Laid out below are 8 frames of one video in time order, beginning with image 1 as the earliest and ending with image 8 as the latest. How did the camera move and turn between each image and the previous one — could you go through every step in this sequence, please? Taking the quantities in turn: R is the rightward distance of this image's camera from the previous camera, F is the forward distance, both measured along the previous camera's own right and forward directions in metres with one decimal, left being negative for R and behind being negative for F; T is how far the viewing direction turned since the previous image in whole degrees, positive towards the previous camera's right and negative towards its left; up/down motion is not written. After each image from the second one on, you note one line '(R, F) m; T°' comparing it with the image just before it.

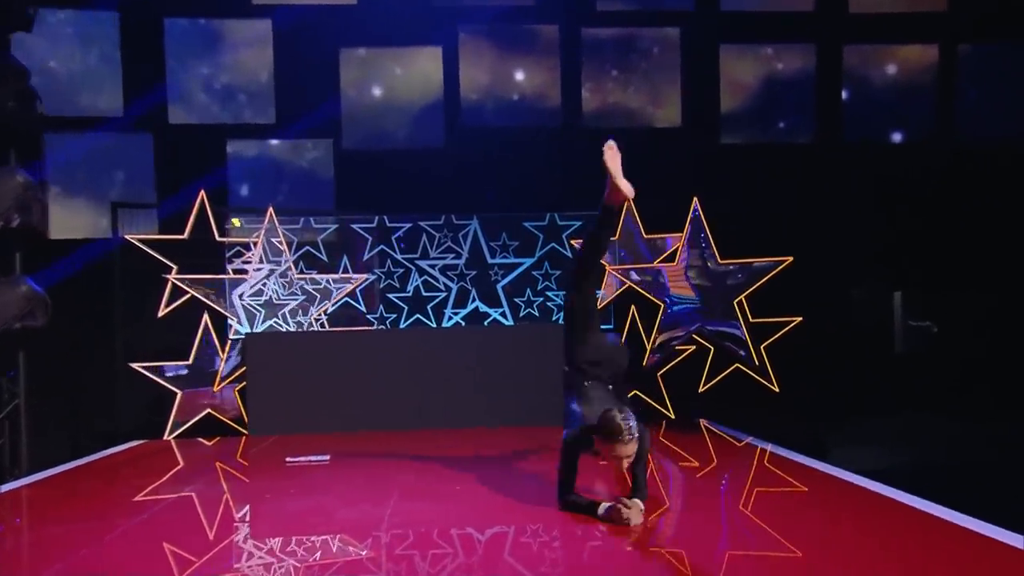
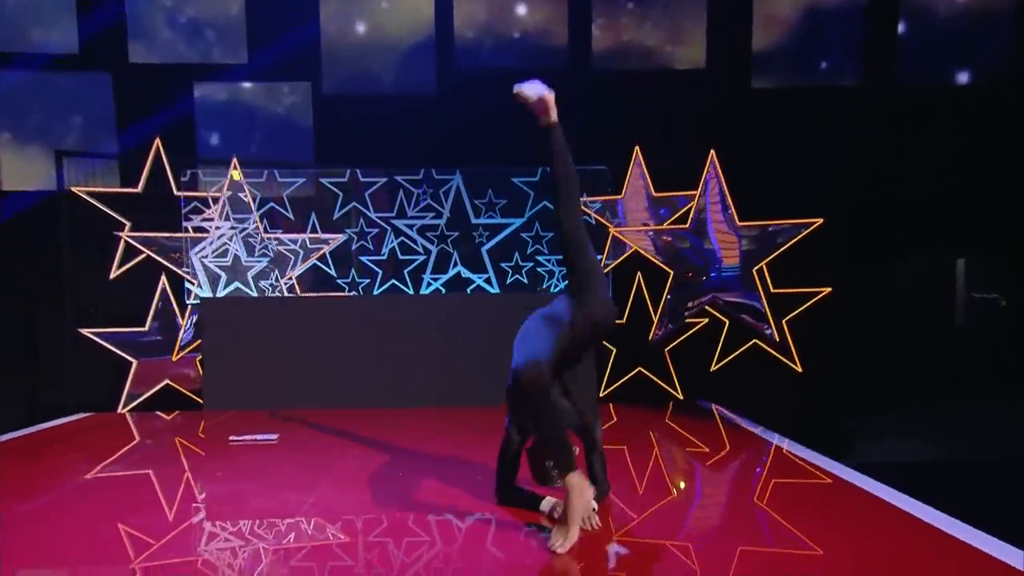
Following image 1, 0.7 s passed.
(+0.2, +0.5) m; -2°
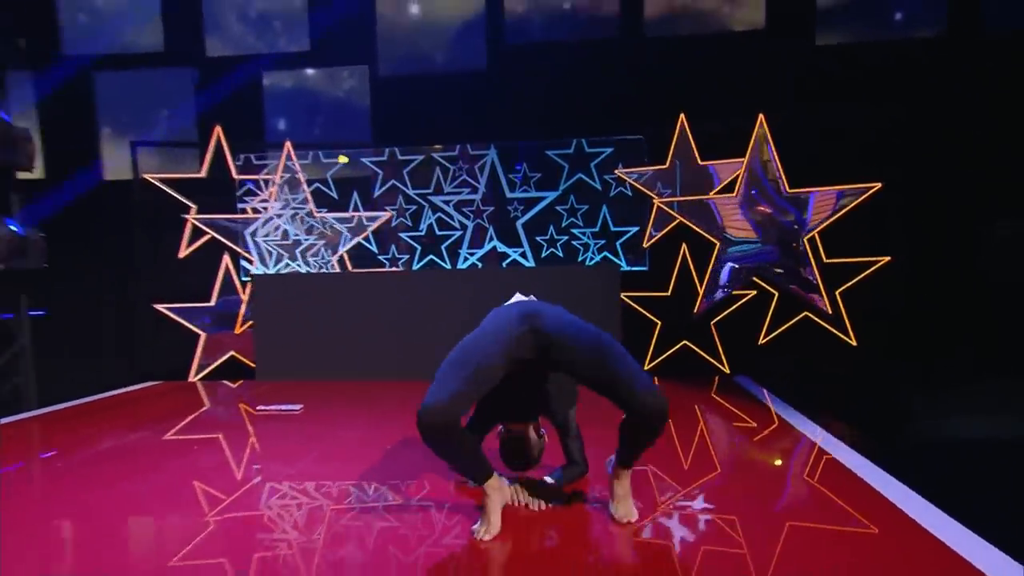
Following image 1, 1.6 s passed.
(+0.3, 0.0) m; -8°
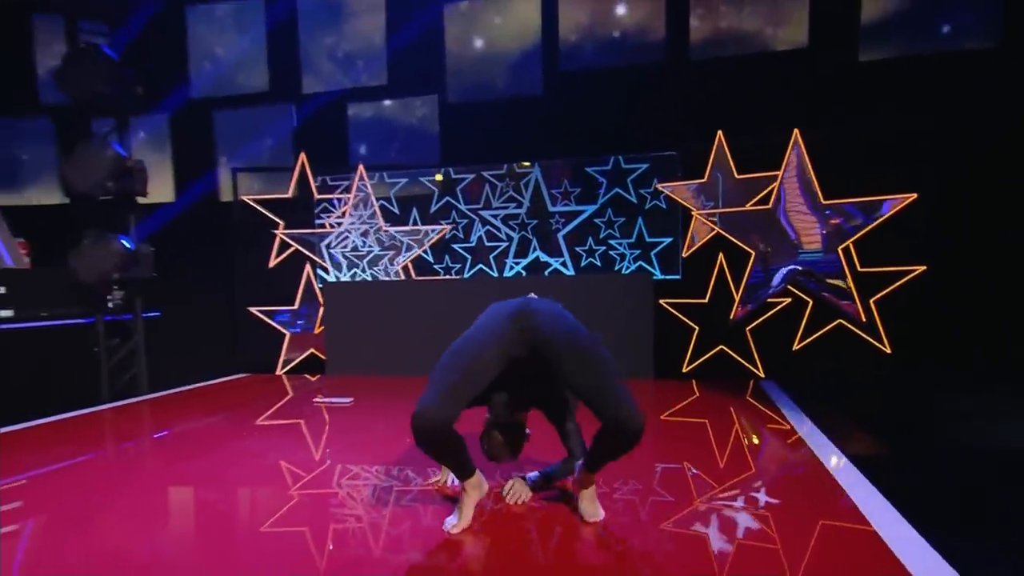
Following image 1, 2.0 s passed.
(+0.3, -0.4) m; -8°
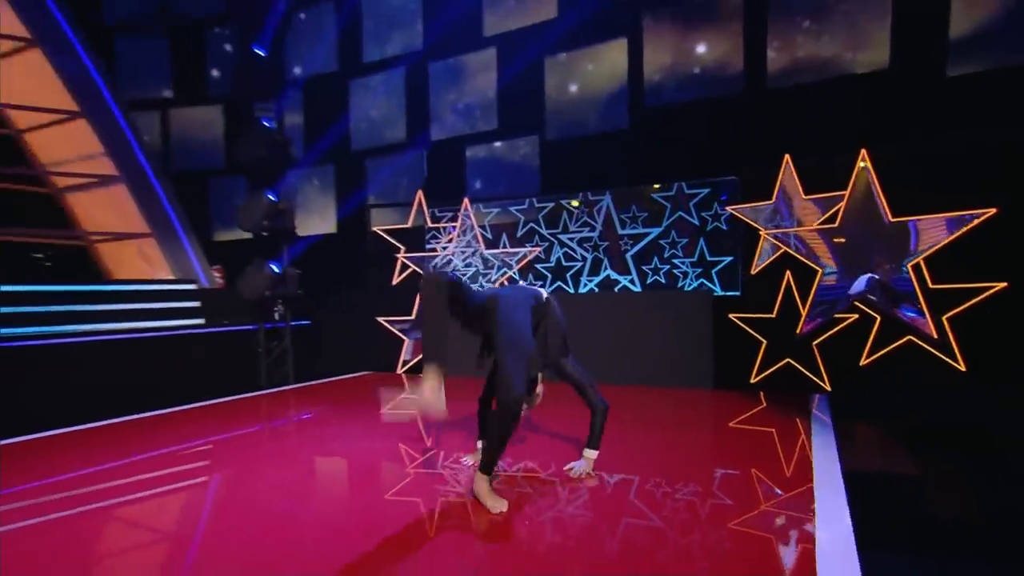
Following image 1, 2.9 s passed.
(+0.5, -0.6) m; -14°
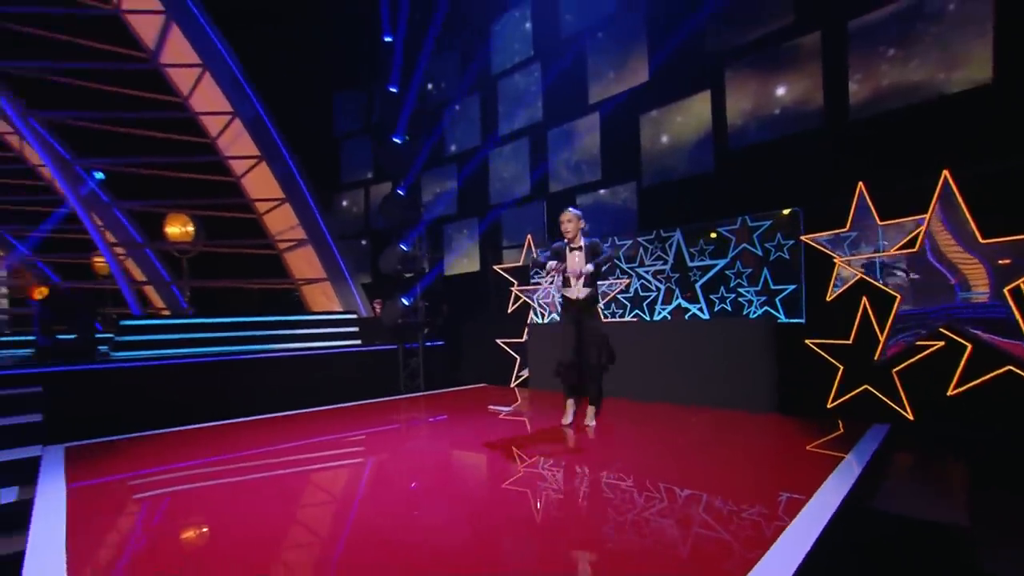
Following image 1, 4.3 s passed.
(+1.1, -0.7) m; -20°
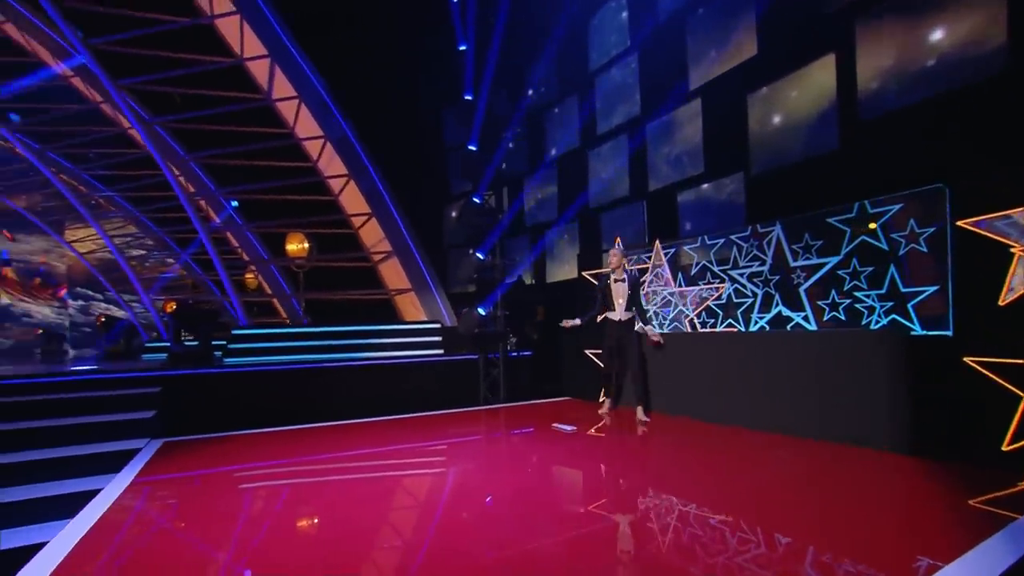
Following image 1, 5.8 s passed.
(+0.9, +0.4) m; -18°
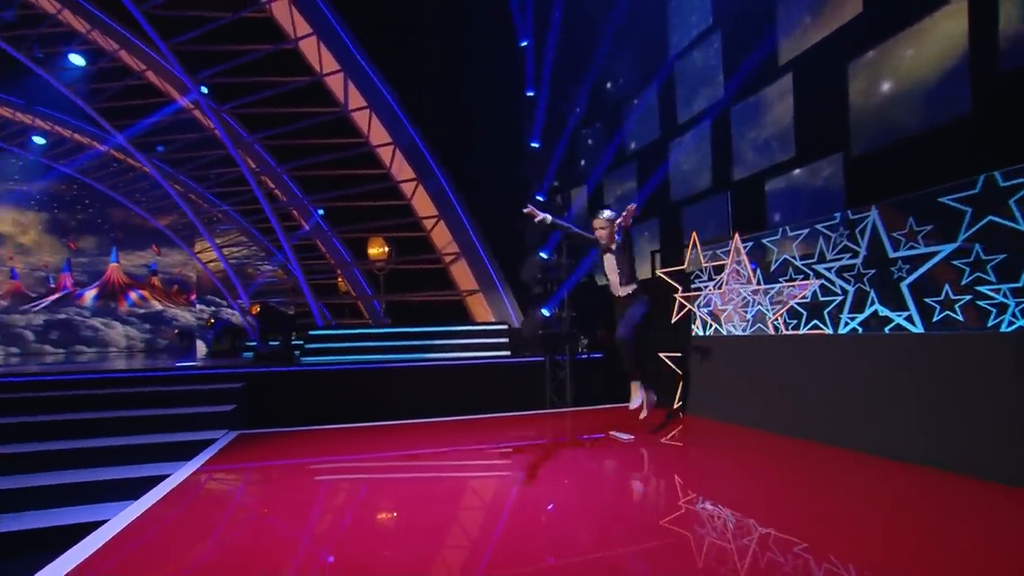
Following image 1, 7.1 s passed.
(+0.5, +0.2) m; -12°
